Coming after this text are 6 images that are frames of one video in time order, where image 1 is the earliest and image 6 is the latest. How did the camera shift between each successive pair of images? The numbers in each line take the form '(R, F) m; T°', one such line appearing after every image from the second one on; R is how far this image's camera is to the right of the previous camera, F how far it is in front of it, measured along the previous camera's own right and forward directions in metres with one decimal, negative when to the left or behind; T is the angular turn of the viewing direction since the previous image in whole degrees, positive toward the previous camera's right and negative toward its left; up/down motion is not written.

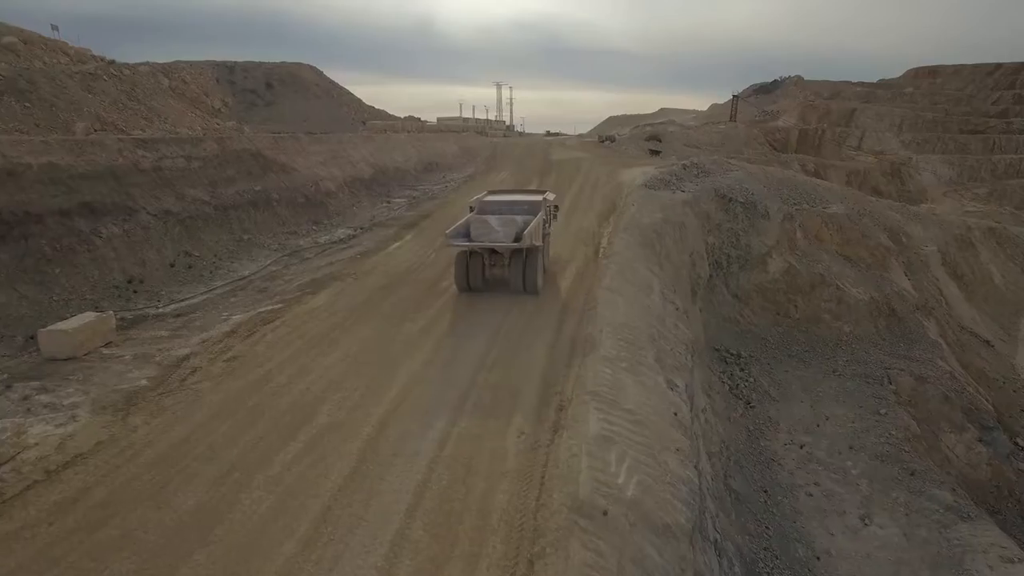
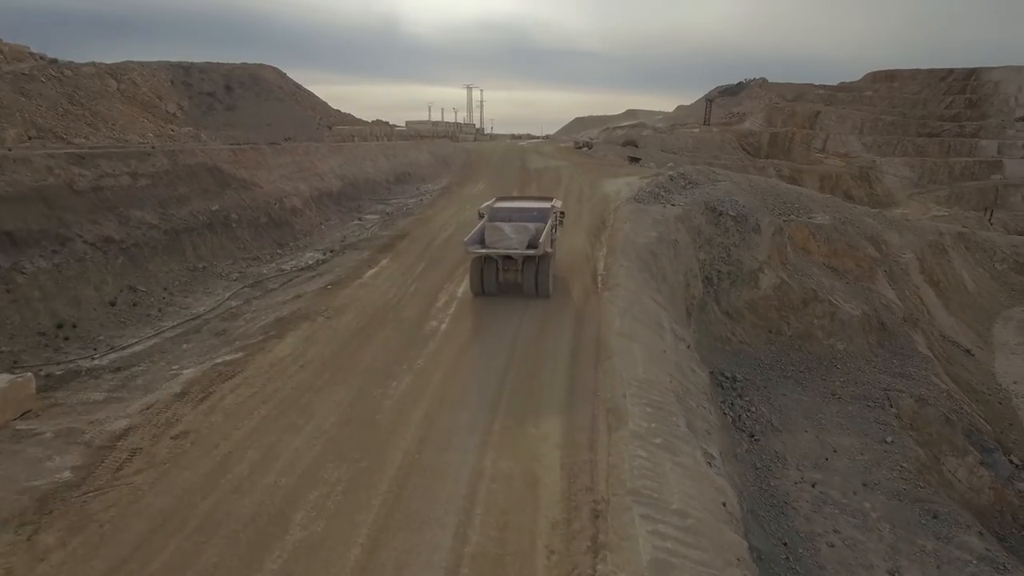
(-0.4, +1.0) m; +3°
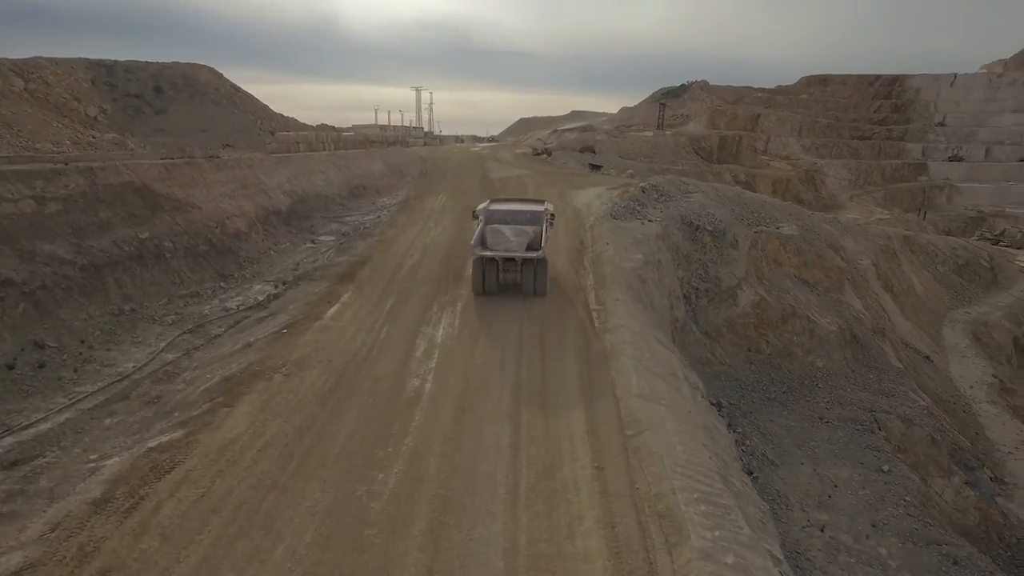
(-0.5, +1.2) m; +5°
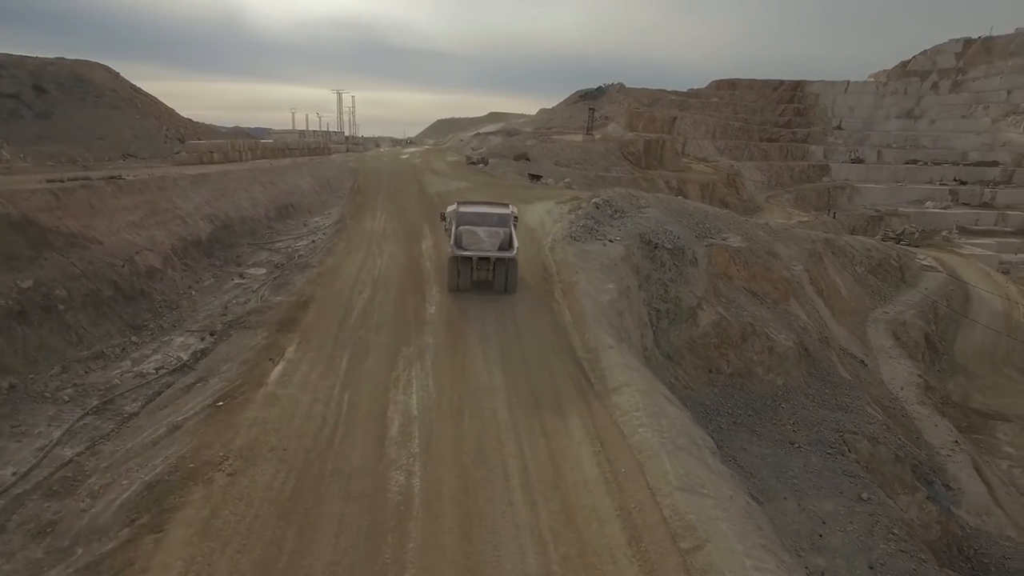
(-0.7, +1.2) m; +7°
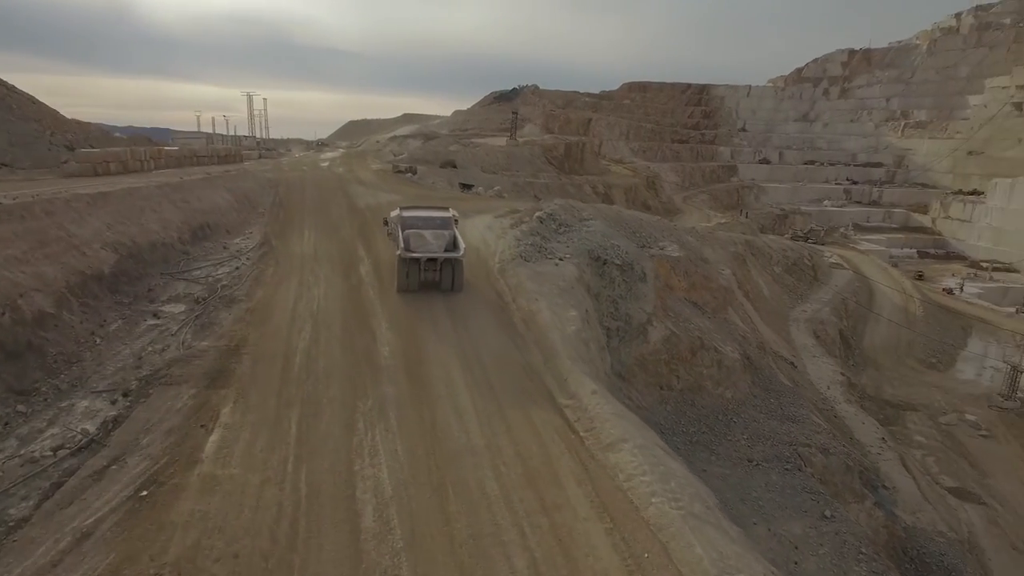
(-0.6, +0.9) m; +7°
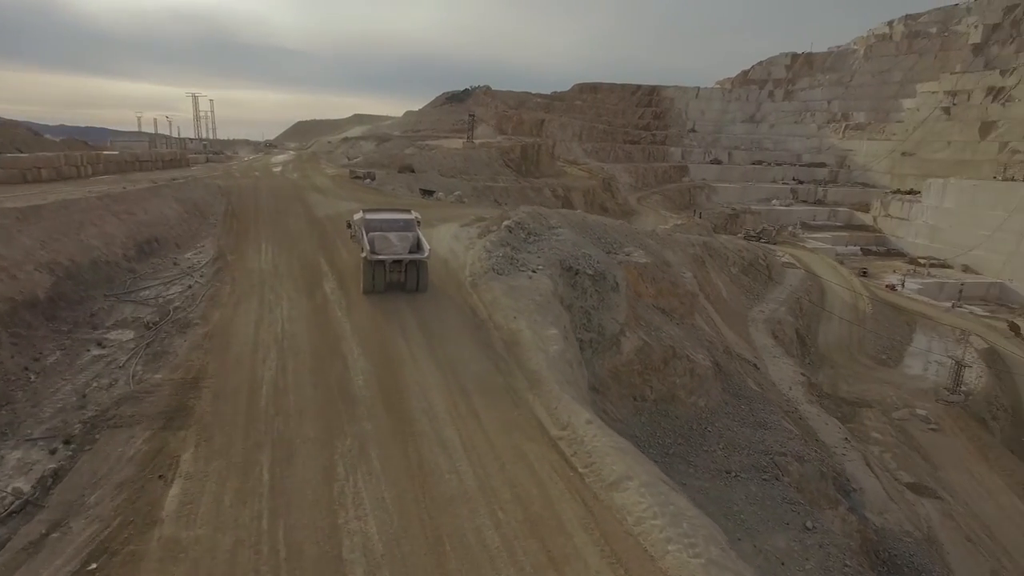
(-0.4, +0.5) m; +4°
